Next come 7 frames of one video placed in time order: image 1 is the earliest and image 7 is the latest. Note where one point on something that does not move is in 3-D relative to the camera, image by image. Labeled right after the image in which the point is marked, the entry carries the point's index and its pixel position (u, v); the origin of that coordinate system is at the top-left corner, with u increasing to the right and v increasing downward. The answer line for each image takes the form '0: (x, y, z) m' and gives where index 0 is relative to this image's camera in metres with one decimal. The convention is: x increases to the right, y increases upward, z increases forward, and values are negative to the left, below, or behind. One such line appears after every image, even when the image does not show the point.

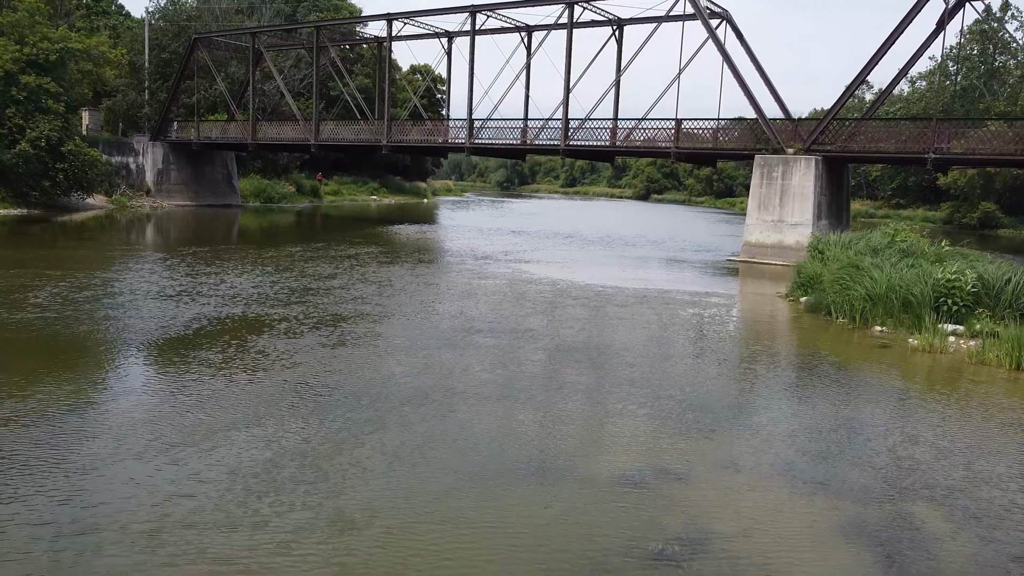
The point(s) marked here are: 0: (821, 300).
0: (+7.5, -0.3, +18.0) m
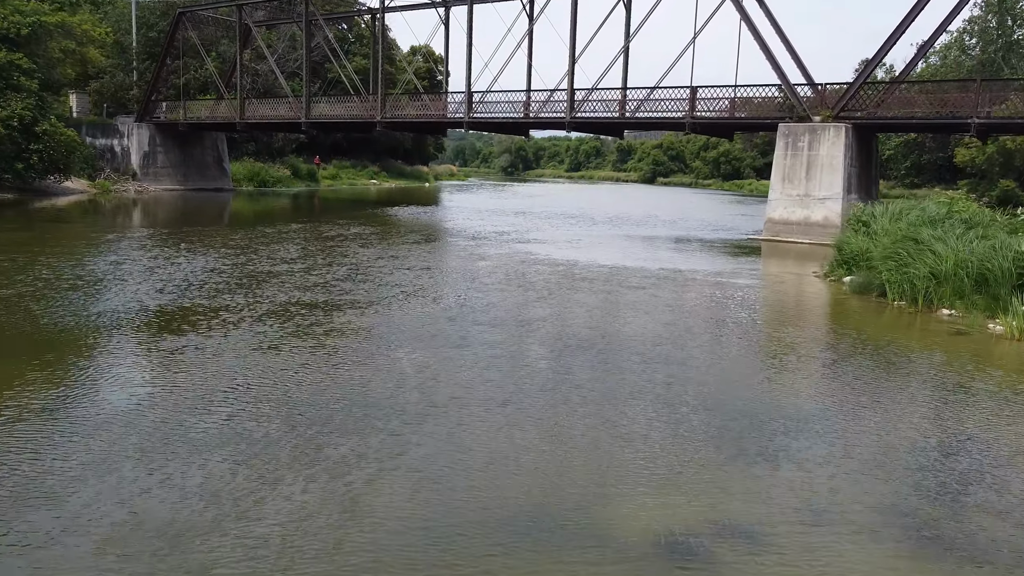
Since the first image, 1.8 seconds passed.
0: (+7.5, +0.2, +15.5) m
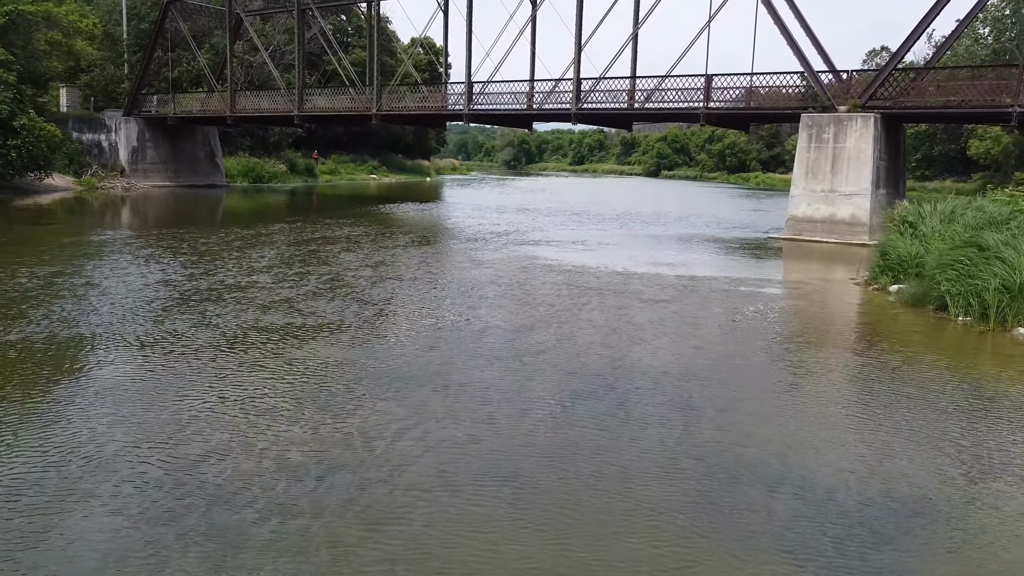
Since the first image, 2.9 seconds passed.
0: (+7.5, 0.0, +13.5) m
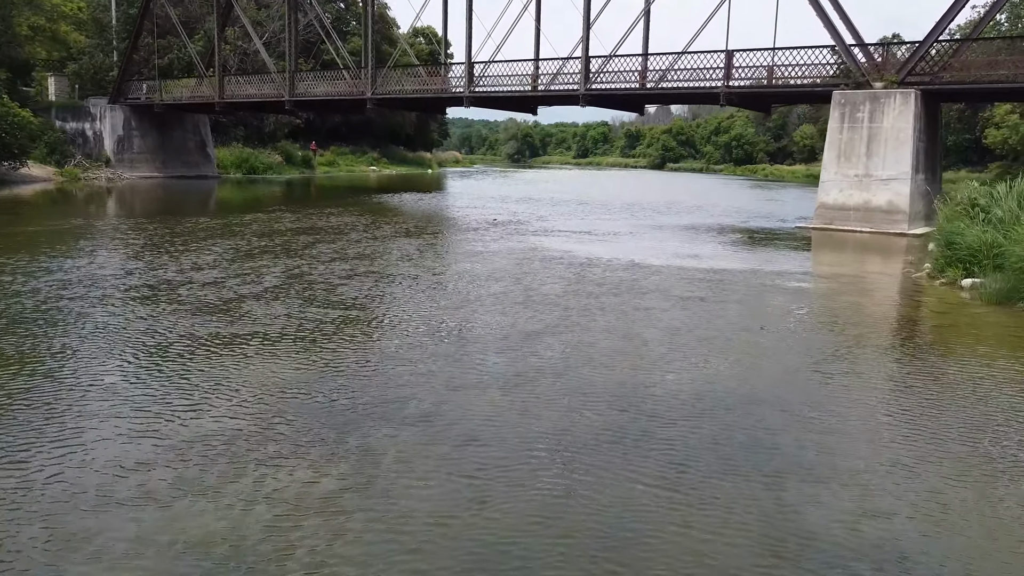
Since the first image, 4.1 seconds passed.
0: (+7.5, +0.1, +11.2) m
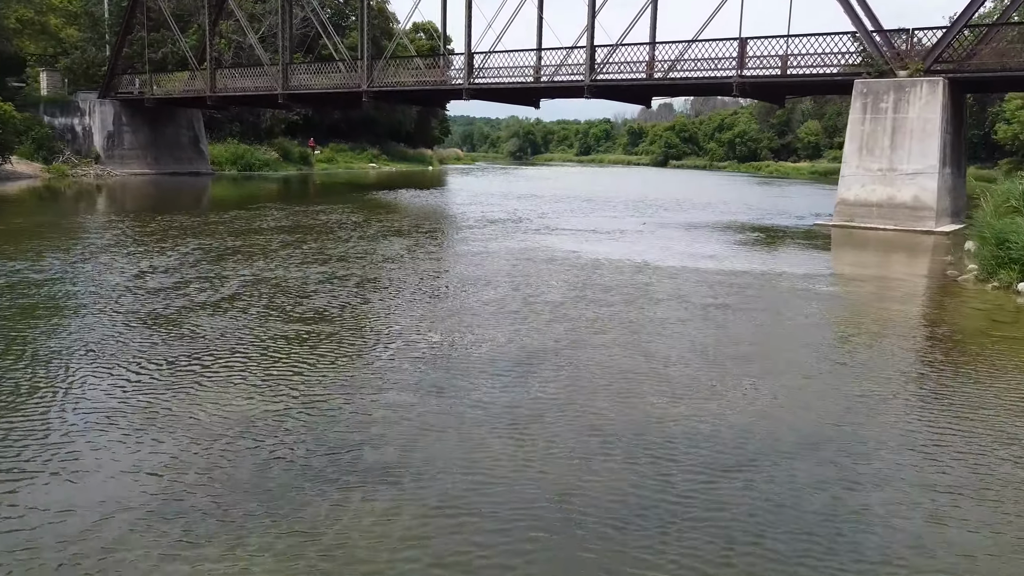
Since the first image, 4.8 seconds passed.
0: (+7.5, 0.0, +9.8) m
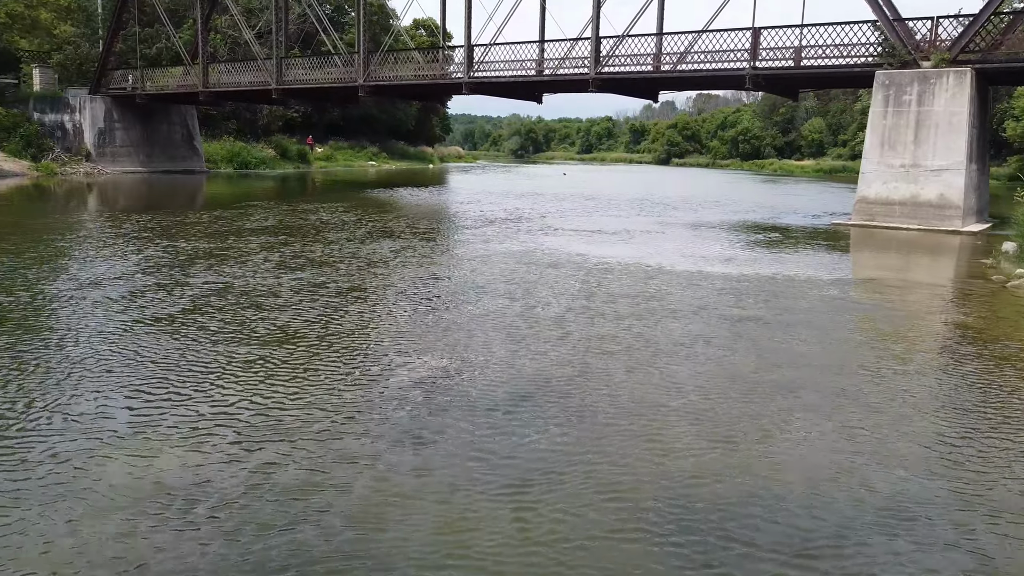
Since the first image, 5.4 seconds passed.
0: (+7.6, -0.1, +8.6) m
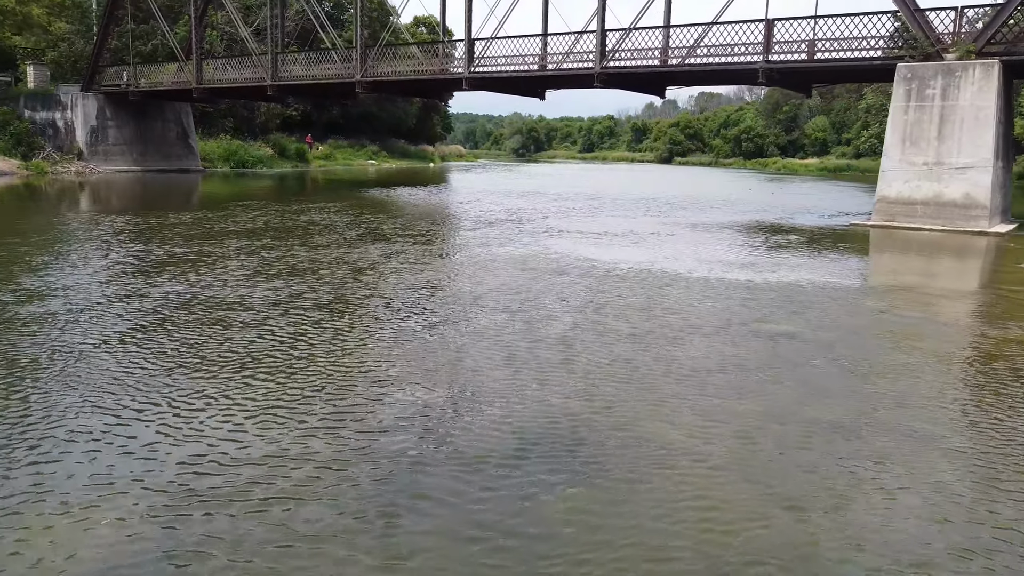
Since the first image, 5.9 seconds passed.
0: (+7.6, -0.2, +7.6) m
